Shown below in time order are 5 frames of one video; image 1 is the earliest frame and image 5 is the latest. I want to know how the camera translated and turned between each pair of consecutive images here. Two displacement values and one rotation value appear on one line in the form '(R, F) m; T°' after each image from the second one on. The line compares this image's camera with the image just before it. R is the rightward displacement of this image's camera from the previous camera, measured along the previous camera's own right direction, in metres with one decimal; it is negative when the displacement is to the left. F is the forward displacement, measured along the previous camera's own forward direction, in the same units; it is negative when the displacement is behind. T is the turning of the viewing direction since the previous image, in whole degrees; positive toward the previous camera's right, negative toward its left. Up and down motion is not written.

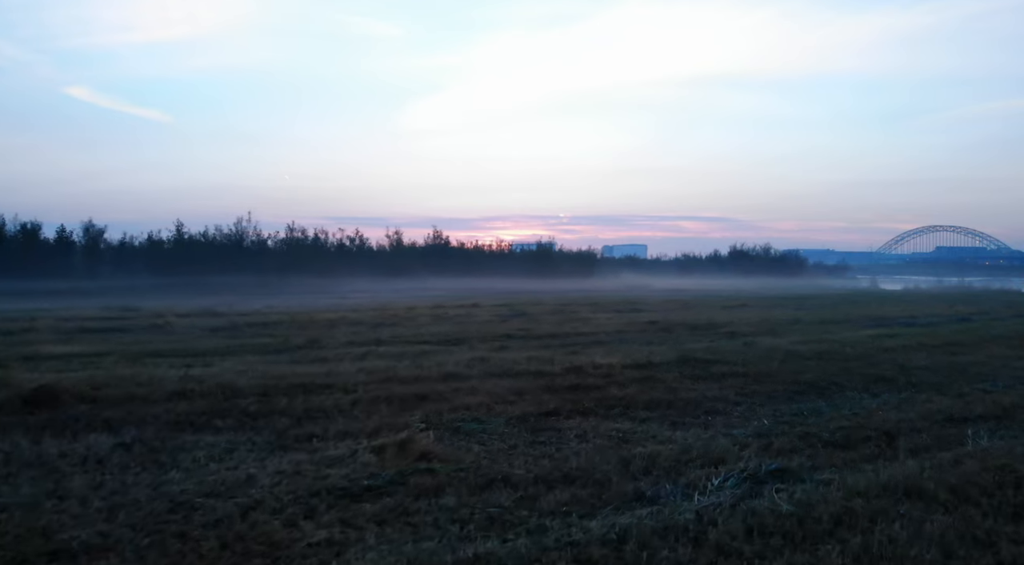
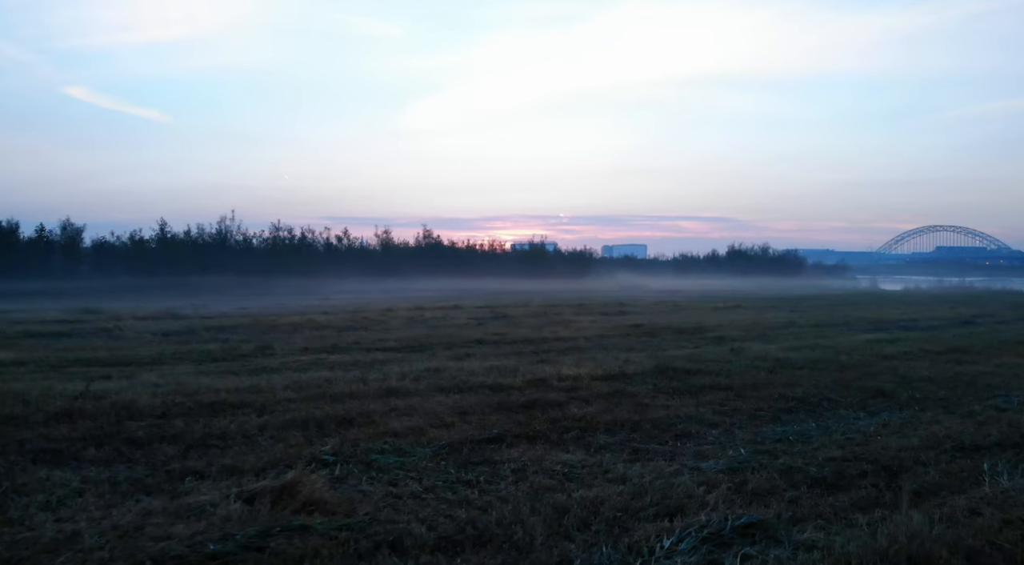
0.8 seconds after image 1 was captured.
(+0.8, +1.5) m; 0°
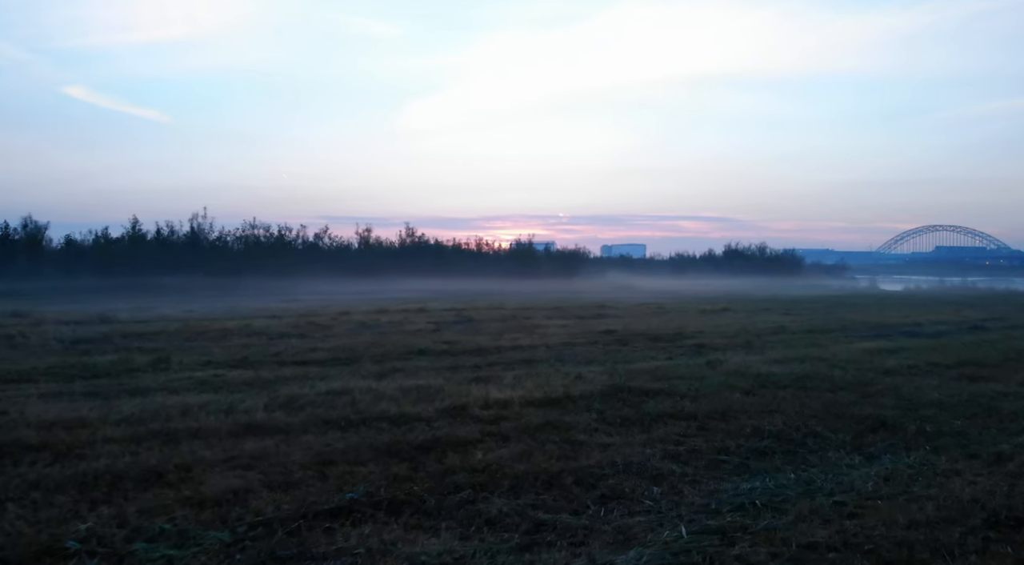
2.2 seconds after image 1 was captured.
(+1.2, +2.5) m; 0°
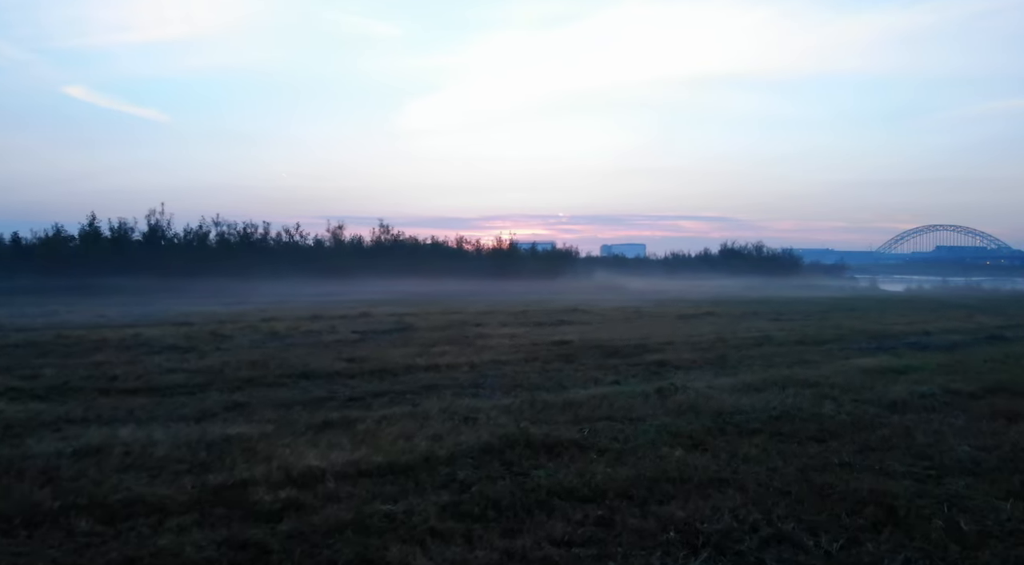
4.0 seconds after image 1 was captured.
(+1.7, +3.5) m; 0°
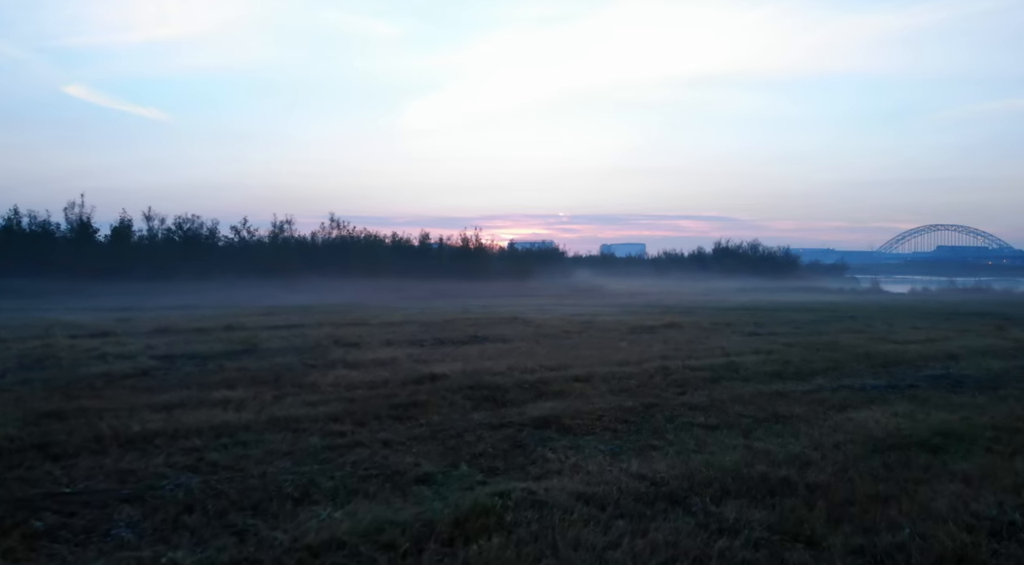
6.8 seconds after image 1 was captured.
(+2.7, +5.8) m; 0°
